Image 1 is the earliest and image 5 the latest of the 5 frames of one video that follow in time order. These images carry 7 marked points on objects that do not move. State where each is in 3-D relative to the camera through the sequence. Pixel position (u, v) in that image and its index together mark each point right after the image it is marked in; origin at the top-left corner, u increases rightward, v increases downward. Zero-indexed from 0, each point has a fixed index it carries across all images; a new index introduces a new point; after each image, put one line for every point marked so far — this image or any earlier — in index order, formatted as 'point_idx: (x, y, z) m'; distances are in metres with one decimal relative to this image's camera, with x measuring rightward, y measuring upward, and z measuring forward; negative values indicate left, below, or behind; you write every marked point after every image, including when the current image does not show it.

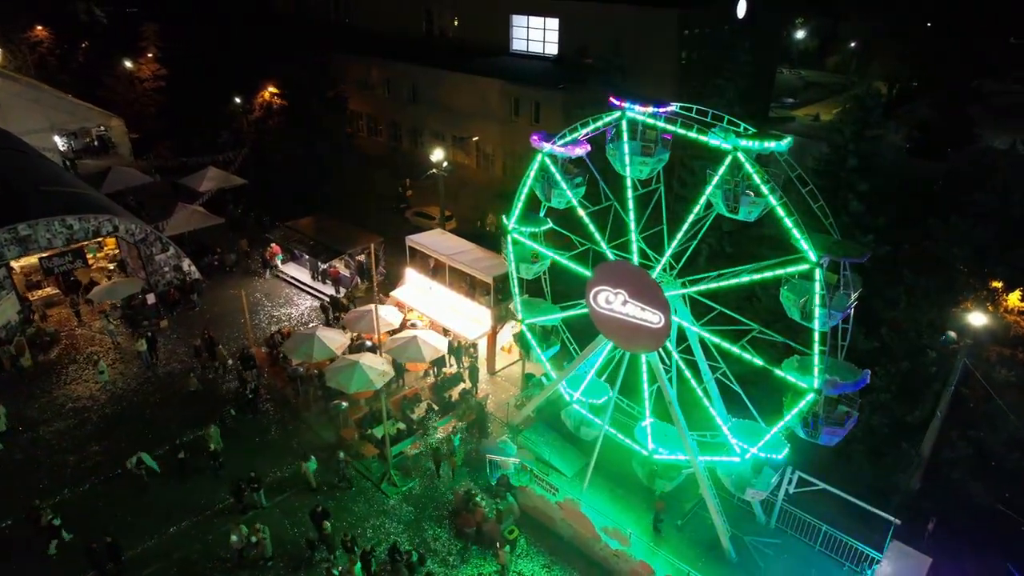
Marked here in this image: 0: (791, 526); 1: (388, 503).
0: (+6.2, -5.4, +14.6) m
1: (-3.1, -5.4, +16.4) m
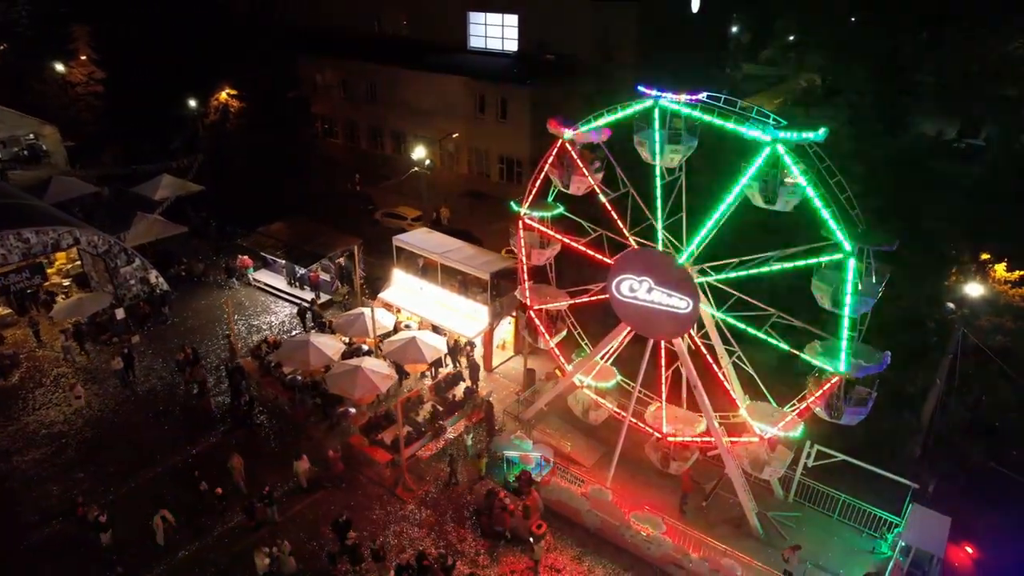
0: (+6.9, -4.9, +15.1) m
1: (-2.6, -5.4, +16.1) m
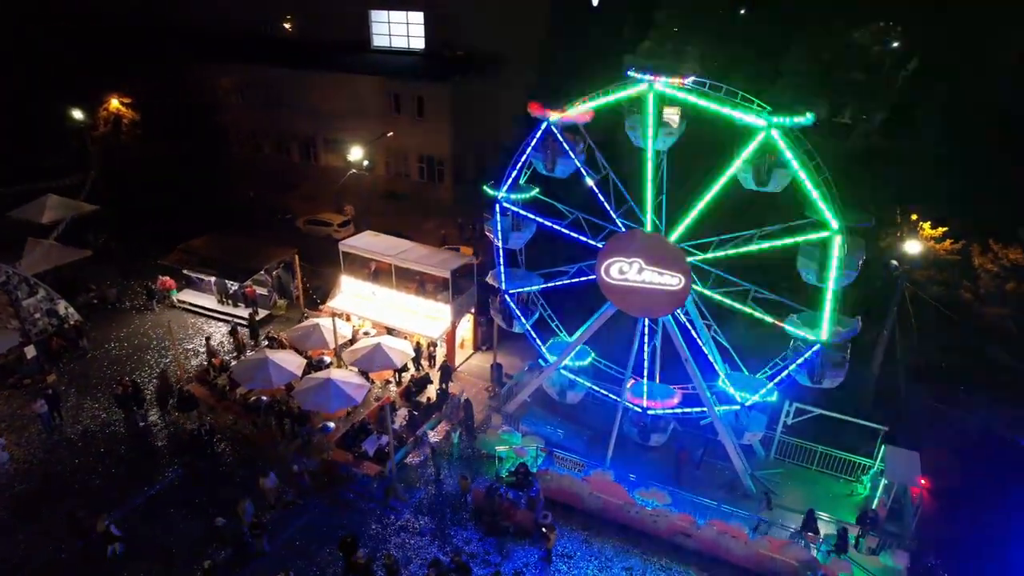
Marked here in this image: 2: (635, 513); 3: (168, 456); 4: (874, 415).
0: (+6.9, -4.1, +16.1) m
1: (-2.6, -5.5, +15.5) m
2: (+2.8, -5.2, +14.9) m
3: (-9.1, -4.4, +17.2) m
4: (+9.7, -3.5, +17.6) m
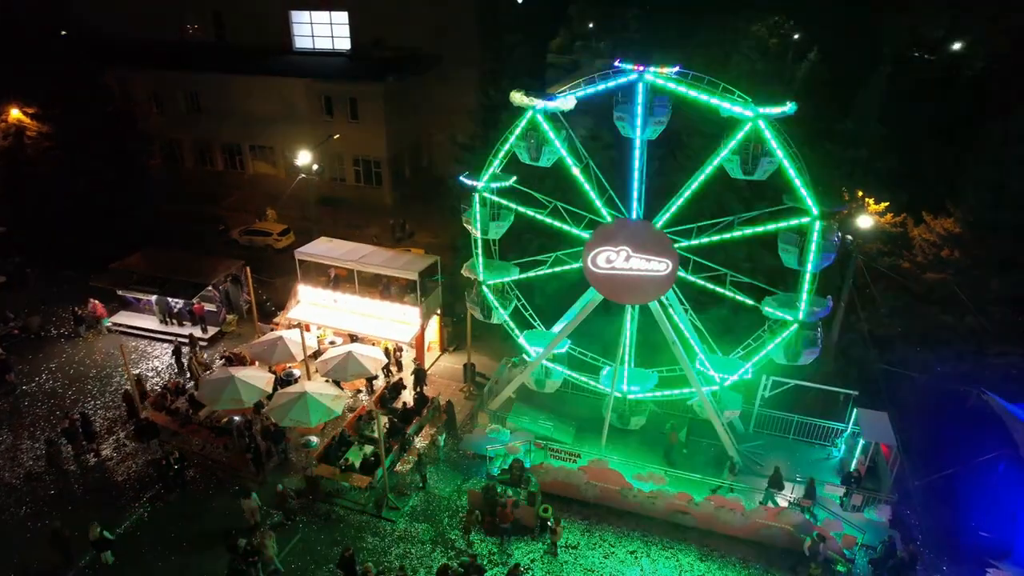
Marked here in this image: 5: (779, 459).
0: (+6.6, -3.6, +16.8) m
1: (-2.6, -5.5, +15.1) m
2: (+2.8, -4.9, +15.2) m
3: (-9.3, -5.0, +15.9) m
4: (+9.2, -2.7, +18.7) m
5: (+6.6, -4.2, +15.9) m
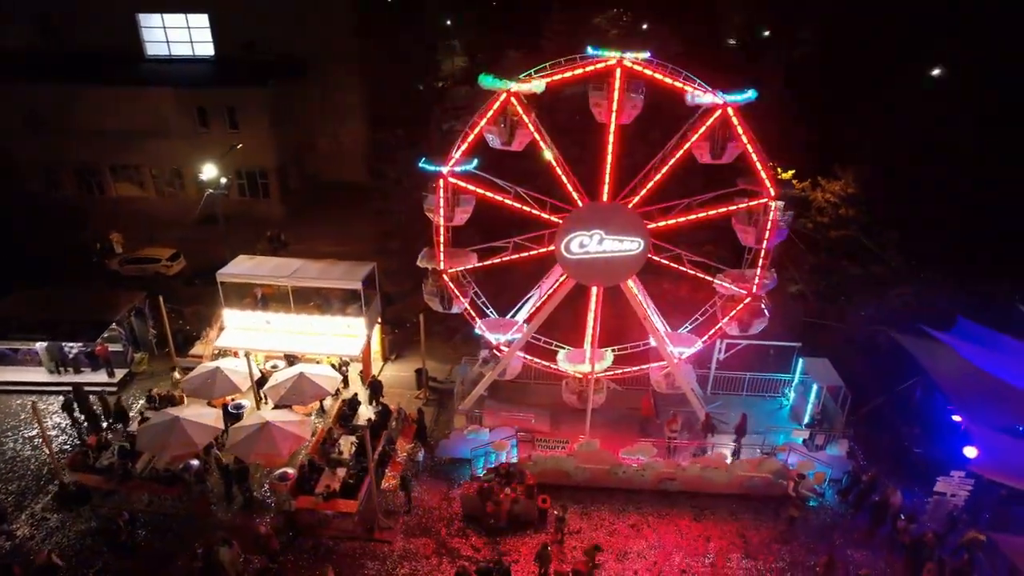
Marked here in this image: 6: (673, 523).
0: (+5.8, -2.7, +18.0) m
1: (-2.5, -5.7, +14.4) m
2: (+2.7, -4.4, +15.6) m
3: (-9.3, -5.9, +13.7) m
4: (+7.9, -1.6, +20.3) m
5: (+6.1, -3.4, +17.1) m
6: (+3.7, -5.4, +15.0) m
